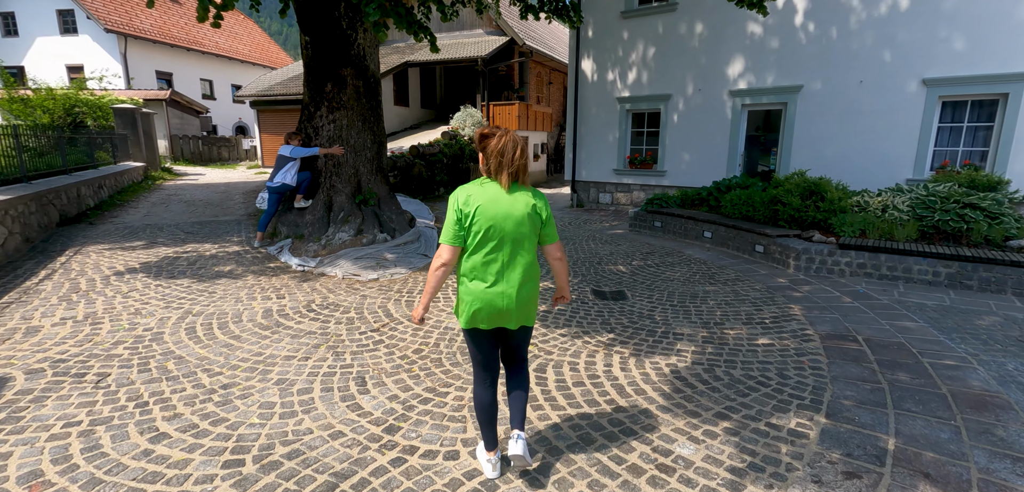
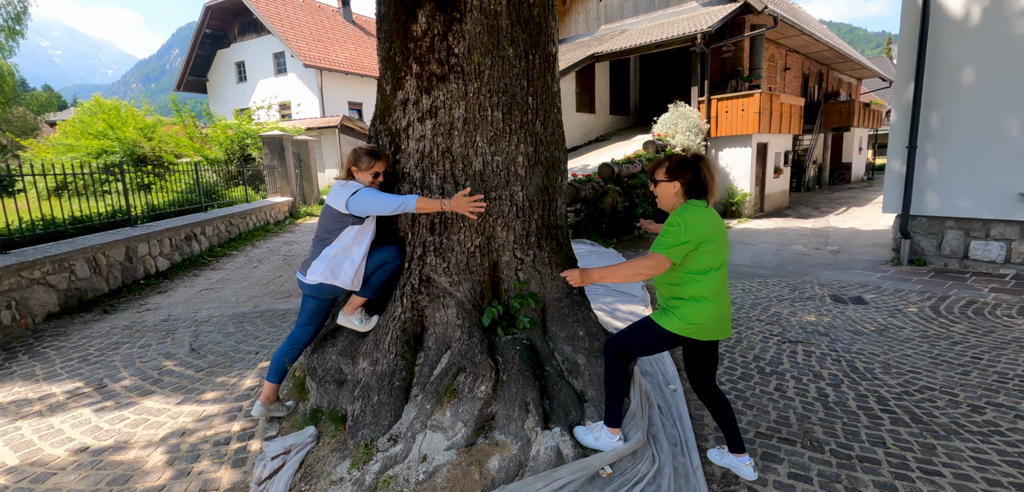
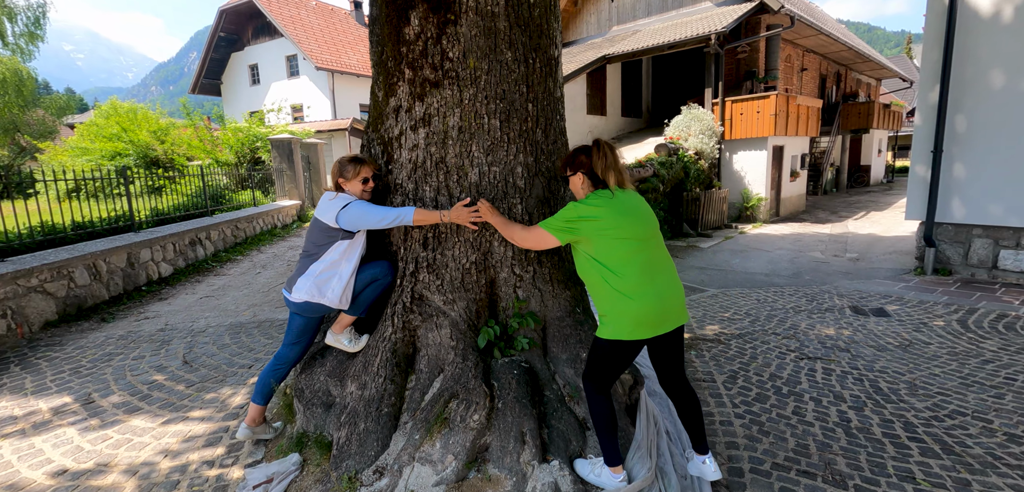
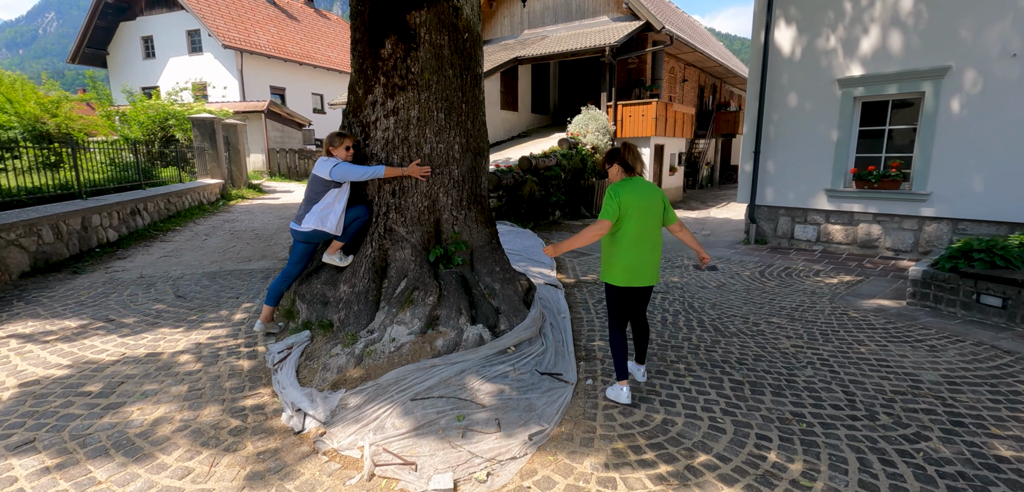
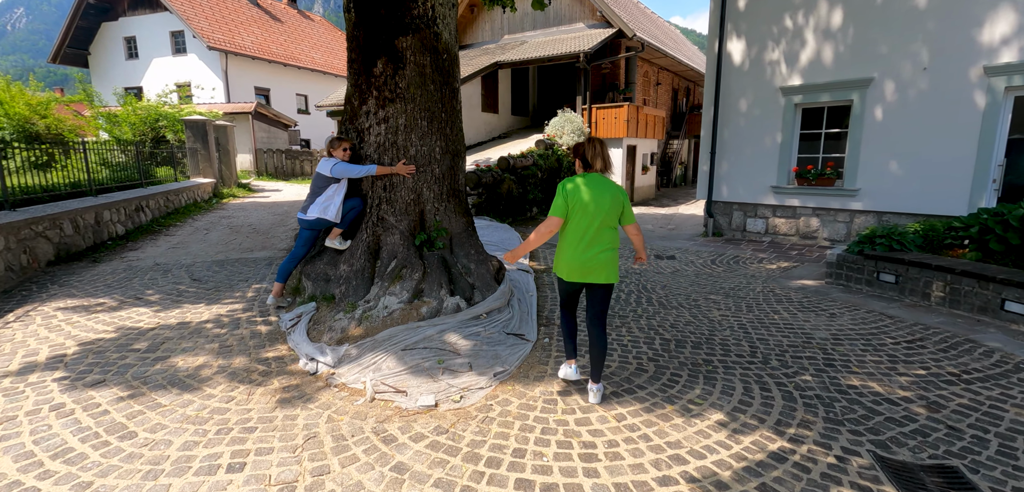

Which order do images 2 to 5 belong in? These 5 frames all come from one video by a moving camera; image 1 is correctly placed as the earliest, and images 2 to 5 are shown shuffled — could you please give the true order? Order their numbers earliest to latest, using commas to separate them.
5, 4, 2, 3
